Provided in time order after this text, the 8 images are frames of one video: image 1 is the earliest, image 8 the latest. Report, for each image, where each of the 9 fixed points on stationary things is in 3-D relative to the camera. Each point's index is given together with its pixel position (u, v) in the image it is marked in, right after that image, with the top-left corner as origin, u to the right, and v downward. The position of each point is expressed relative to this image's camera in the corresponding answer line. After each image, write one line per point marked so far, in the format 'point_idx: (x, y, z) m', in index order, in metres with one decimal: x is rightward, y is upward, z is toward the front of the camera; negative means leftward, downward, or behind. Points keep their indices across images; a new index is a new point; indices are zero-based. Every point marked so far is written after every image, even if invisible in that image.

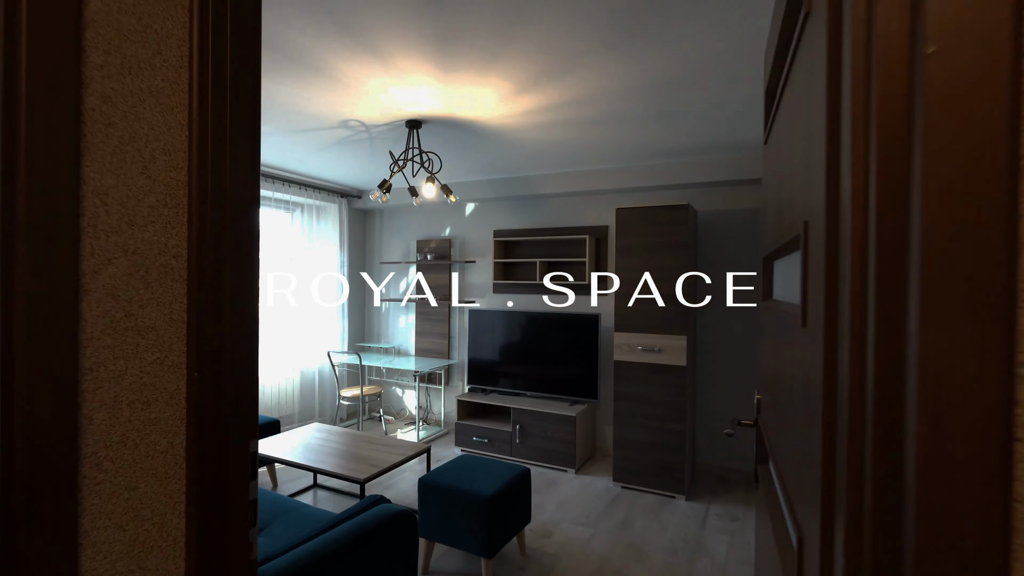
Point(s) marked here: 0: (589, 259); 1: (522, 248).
0: (+0.7, +0.3, +4.3) m
1: (+0.1, +0.4, +4.8) m
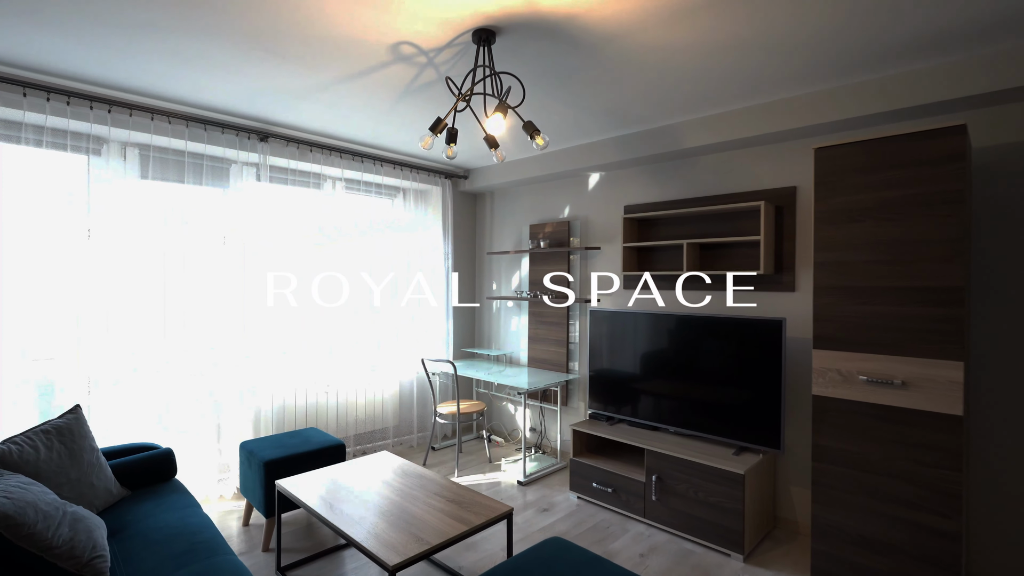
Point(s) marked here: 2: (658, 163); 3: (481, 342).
0: (+1.5, +0.3, +2.9) m
1: (+1.1, +0.4, +3.5) m
2: (+1.0, +0.9, +3.5) m
3: (-0.3, -0.5, +4.9) m
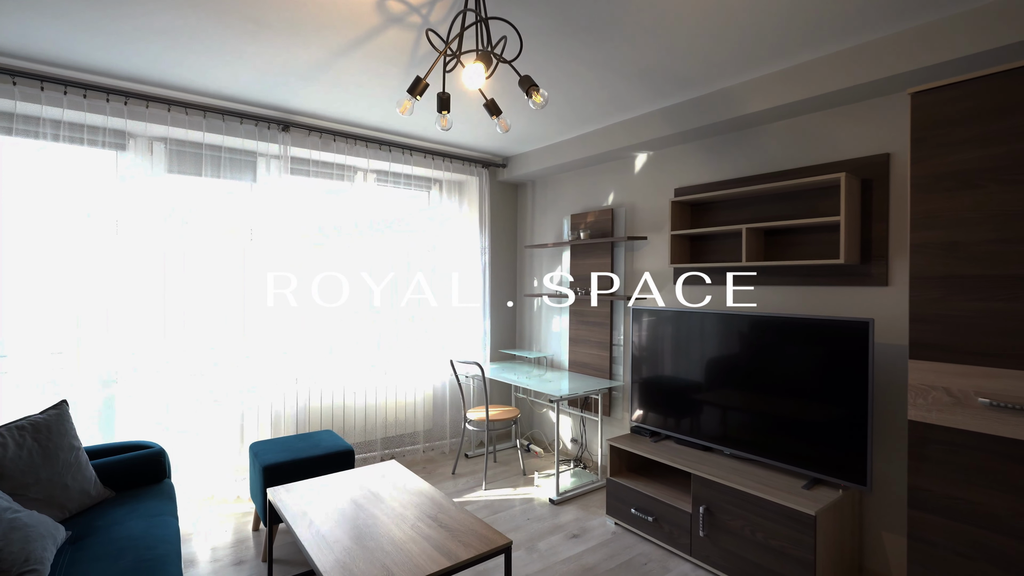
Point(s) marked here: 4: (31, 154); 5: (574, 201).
0: (+1.6, +0.3, +2.3) m
1: (+1.3, +0.5, +3.0) m
2: (+1.2, +0.9, +3.0) m
3: (+0.1, -0.5, +4.6) m
4: (-2.6, +0.7, +2.6) m
5: (+0.5, +0.7, +4.0) m
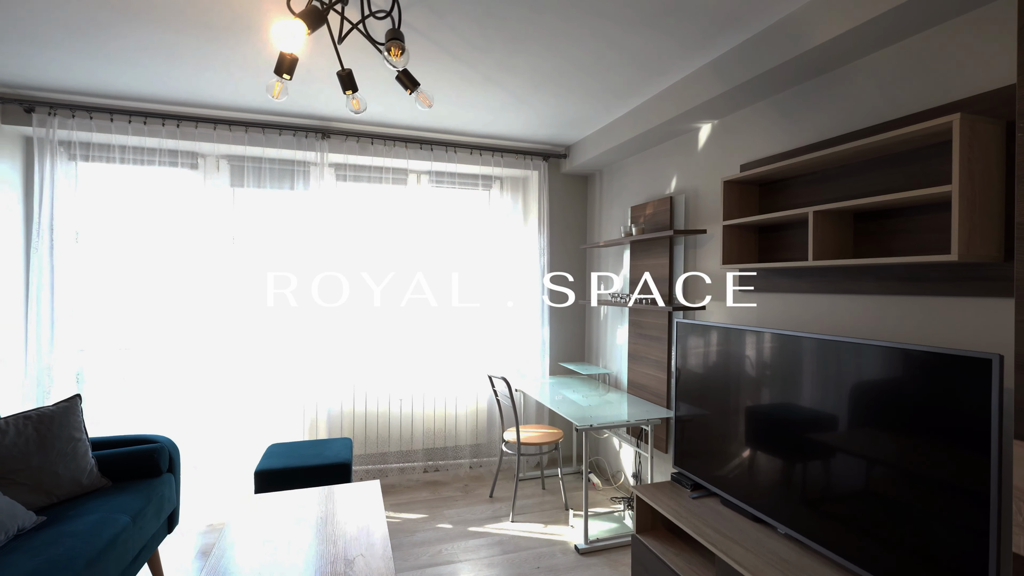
0: (+1.3, +0.3, +1.4) m
1: (+1.2, +0.4, +2.1) m
2: (+1.2, +0.9, +2.2) m
3: (+0.6, -0.6, +4.1) m
4: (-2.5, +0.7, +3.0) m
5: (+0.9, +0.7, +3.4) m
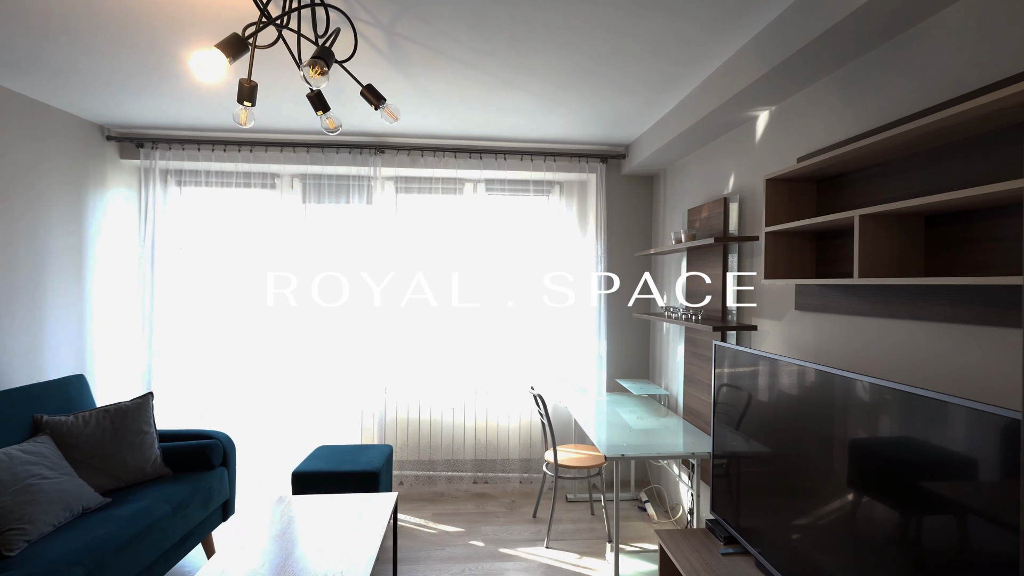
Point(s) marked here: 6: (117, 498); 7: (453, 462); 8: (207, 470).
0: (+1.1, +0.2, +1.0) m
1: (+1.2, +0.4, +1.7) m
2: (+1.2, +0.8, +1.8) m
3: (+1.1, -0.6, +3.7) m
4: (-2.3, +0.6, +3.5) m
5: (+1.2, +0.6, +3.0) m
6: (-1.8, -1.0, +2.3) m
7: (-0.5, -1.3, +3.7) m
8: (-1.6, -1.0, +2.6) m
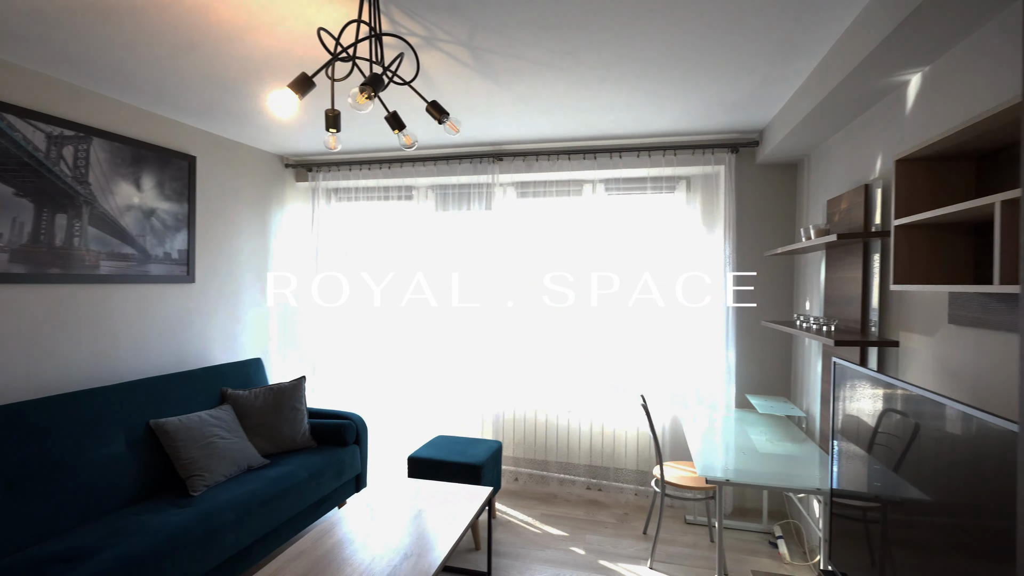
0: (+1.0, +0.2, +0.6) m
1: (+1.4, +0.3, +1.3) m
2: (+1.4, +0.8, +1.3) m
3: (+1.9, -0.7, +3.2) m
4: (-1.4, +0.6, +4.0) m
5: (+1.7, +0.6, +2.5) m
6: (-1.4, -1.0, +2.8) m
7: (+0.4, -1.3, +3.7) m
8: (-1.0, -1.0, +3.0) m
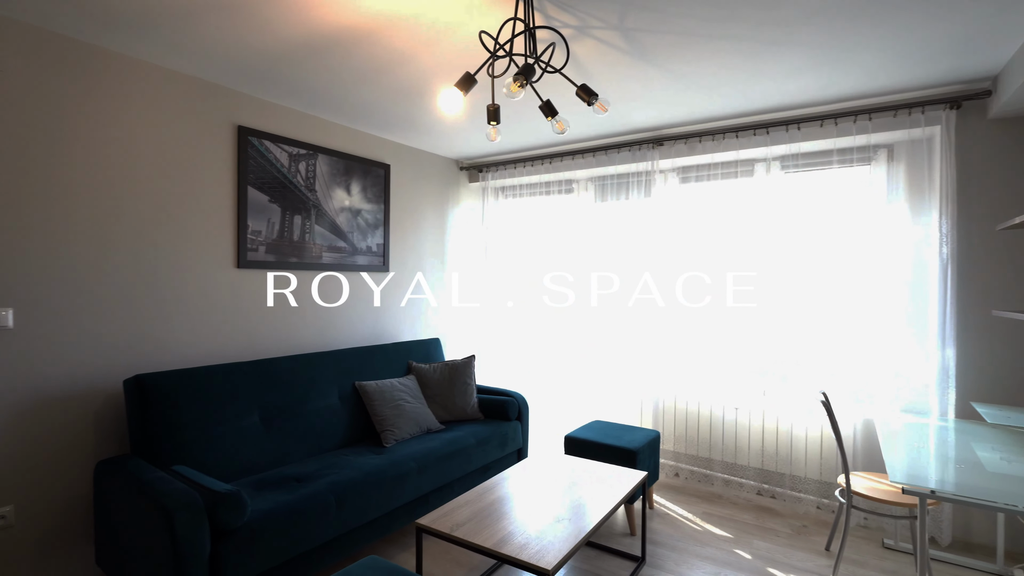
0: (+1.1, +0.3, +0.3) m
1: (+1.7, +0.4, +0.8) m
2: (+1.7, +0.9, +0.9) m
3: (+2.8, -0.6, +2.5) m
4: (0.0, +0.7, +4.4) m
5: (+2.4, +0.7, +1.9) m
6: (-0.4, -0.9, +3.1) m
7: (+1.6, -1.2, +3.4) m
8: (0.0, -0.9, +3.3) m
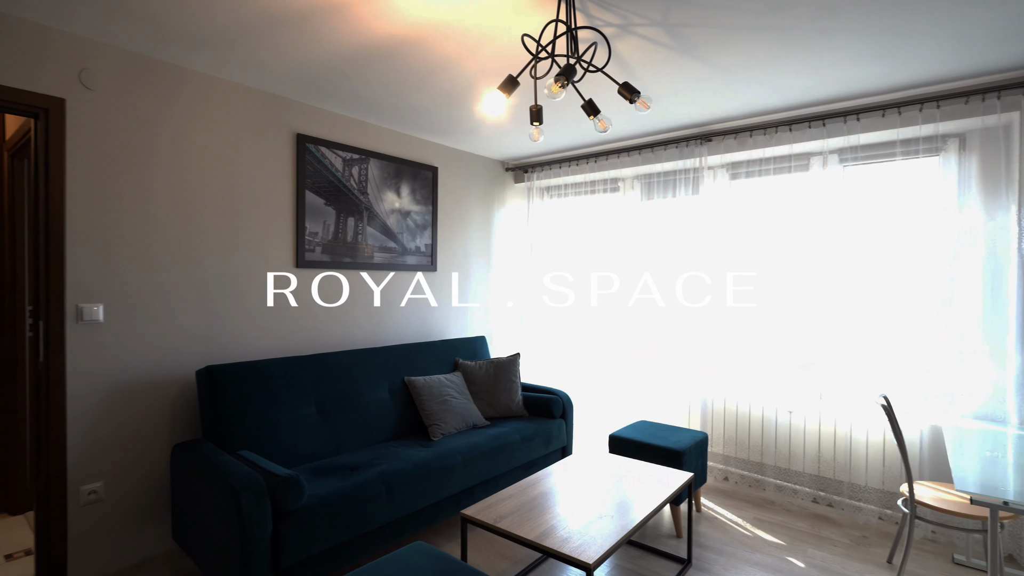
0: (+1.1, +0.3, +0.2) m
1: (+1.7, +0.4, +0.7) m
2: (+1.8, +0.9, +0.8) m
3: (+3.0, -0.6, +2.3) m
4: (+0.4, +0.7, +4.4) m
5: (+2.6, +0.7, +1.7) m
6: (-0.1, -0.9, +3.2) m
7: (+1.9, -1.2, +3.3) m
8: (+0.3, -0.9, +3.3) m
